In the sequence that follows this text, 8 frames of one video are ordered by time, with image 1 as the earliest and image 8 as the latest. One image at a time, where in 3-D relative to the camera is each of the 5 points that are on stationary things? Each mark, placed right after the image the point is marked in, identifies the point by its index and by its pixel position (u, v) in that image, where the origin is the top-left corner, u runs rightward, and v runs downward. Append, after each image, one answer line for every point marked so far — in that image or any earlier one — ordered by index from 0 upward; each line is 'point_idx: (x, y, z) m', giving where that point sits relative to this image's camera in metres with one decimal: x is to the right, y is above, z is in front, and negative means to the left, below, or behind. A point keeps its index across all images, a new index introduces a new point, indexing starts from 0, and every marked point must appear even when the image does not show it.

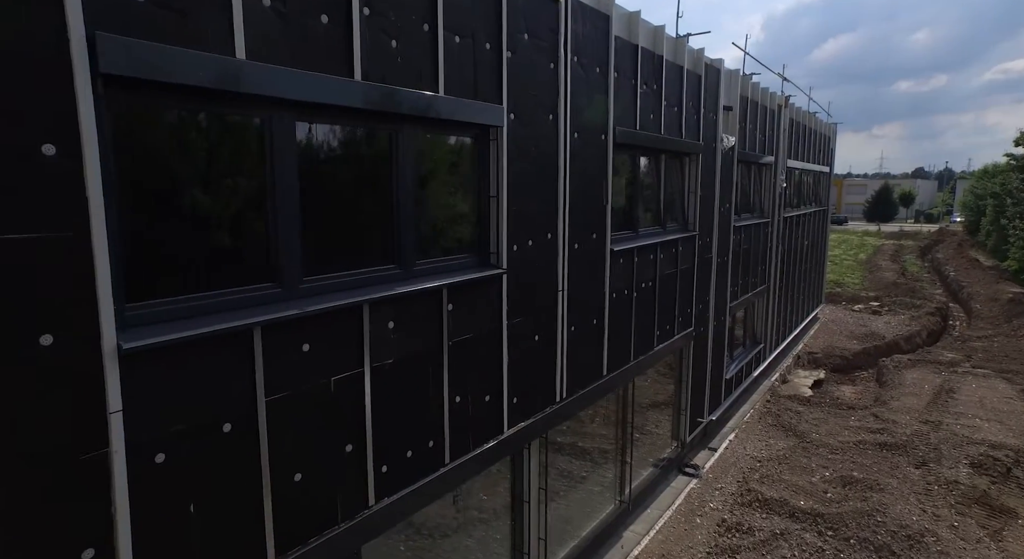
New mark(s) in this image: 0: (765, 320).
0: (+4.3, -0.7, +10.3) m
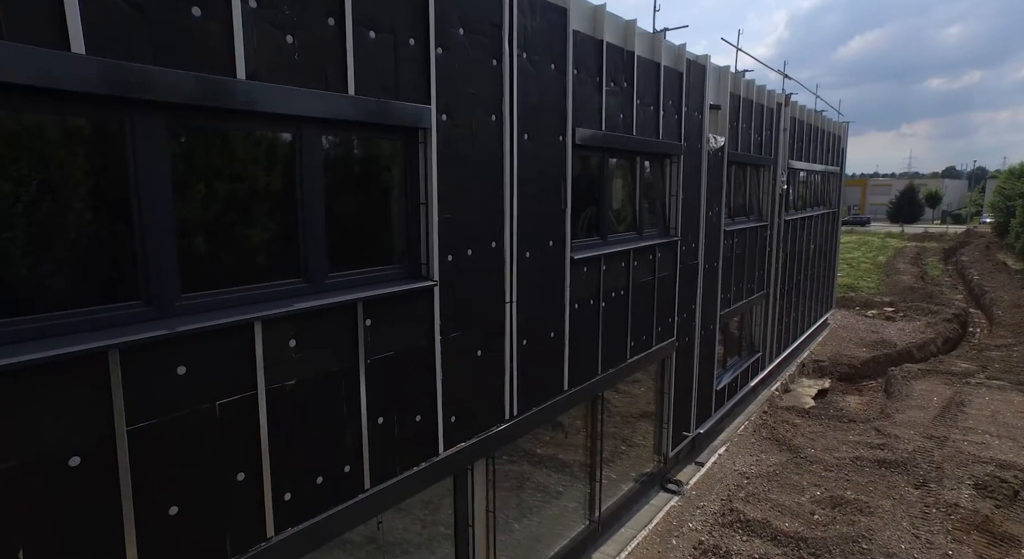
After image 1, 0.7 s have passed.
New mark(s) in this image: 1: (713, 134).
0: (+4.1, -0.8, +9.9) m
1: (+2.4, +1.8, +7.5) m
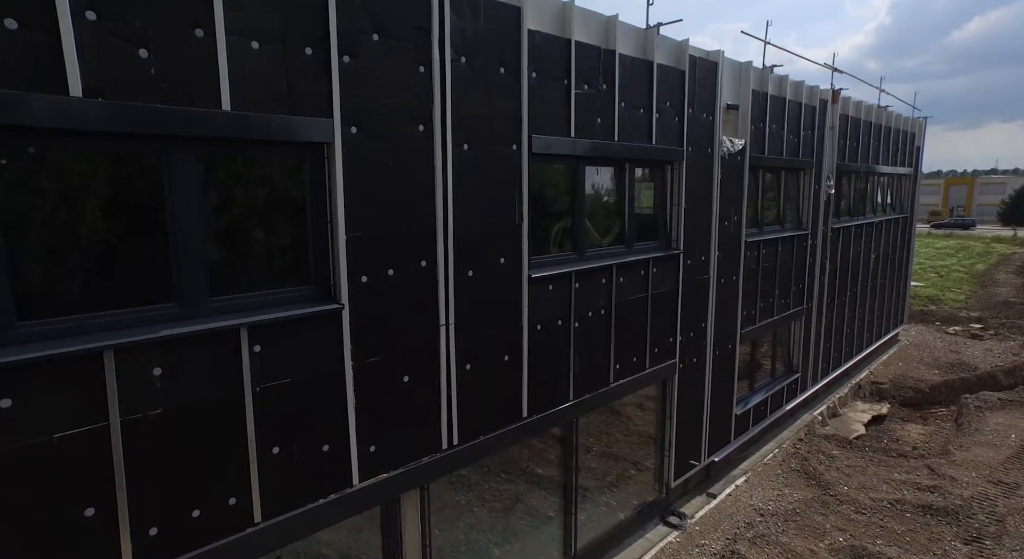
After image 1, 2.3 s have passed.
0: (+4.4, -1.0, +9.0) m
1: (+2.4, +1.6, +6.8) m
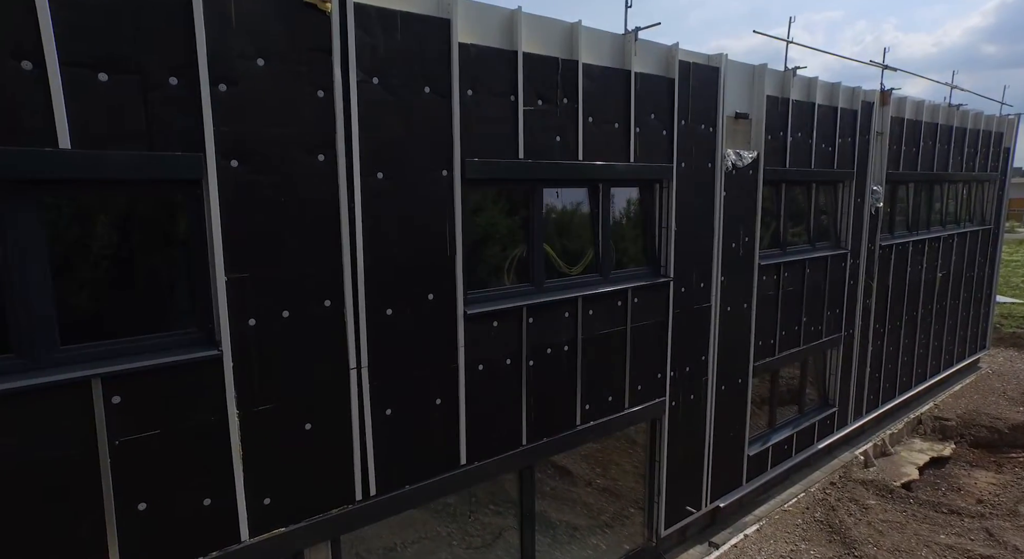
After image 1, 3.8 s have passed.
0: (+4.4, -1.3, +8.1) m
1: (+2.3, +1.3, +6.1) m
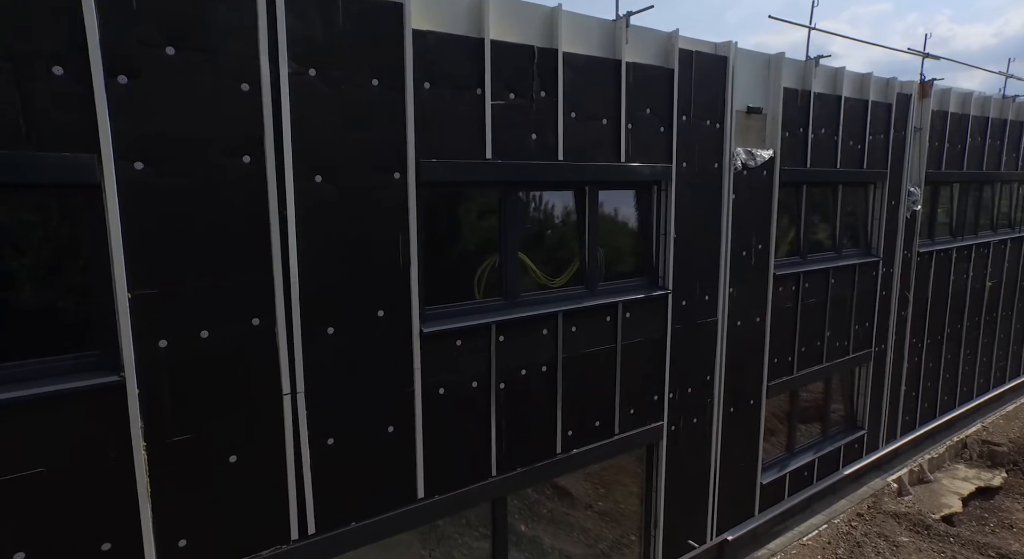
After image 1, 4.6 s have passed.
0: (+4.4, -1.4, +7.4) m
1: (+2.2, +1.2, +5.5) m
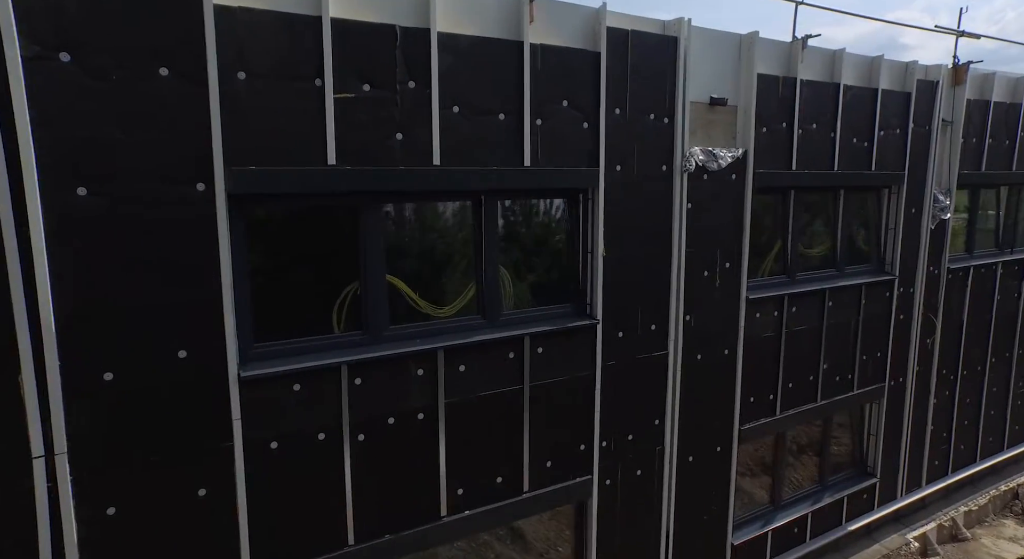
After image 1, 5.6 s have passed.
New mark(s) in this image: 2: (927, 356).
0: (+3.9, -1.6, +6.2) m
1: (+1.6, +1.0, +4.6) m
2: (+4.4, -0.8, +6.4) m
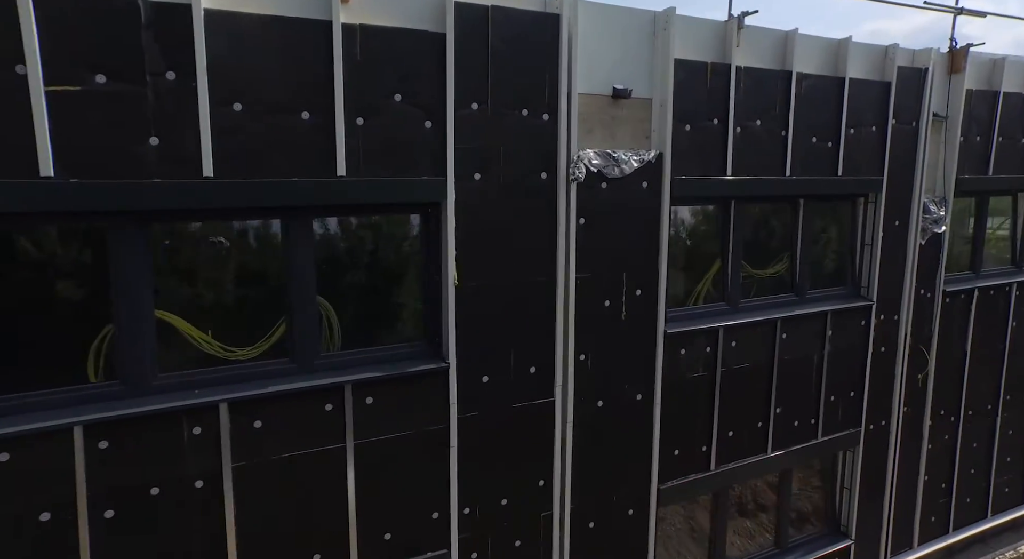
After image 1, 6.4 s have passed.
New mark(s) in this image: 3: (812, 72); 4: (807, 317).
0: (+3.1, -1.9, +5.2) m
1: (+0.7, +0.8, +3.8) m
2: (+3.6, -1.0, +5.4) m
3: (+2.2, +1.5, +4.4) m
4: (+2.3, -0.3, +4.6) m
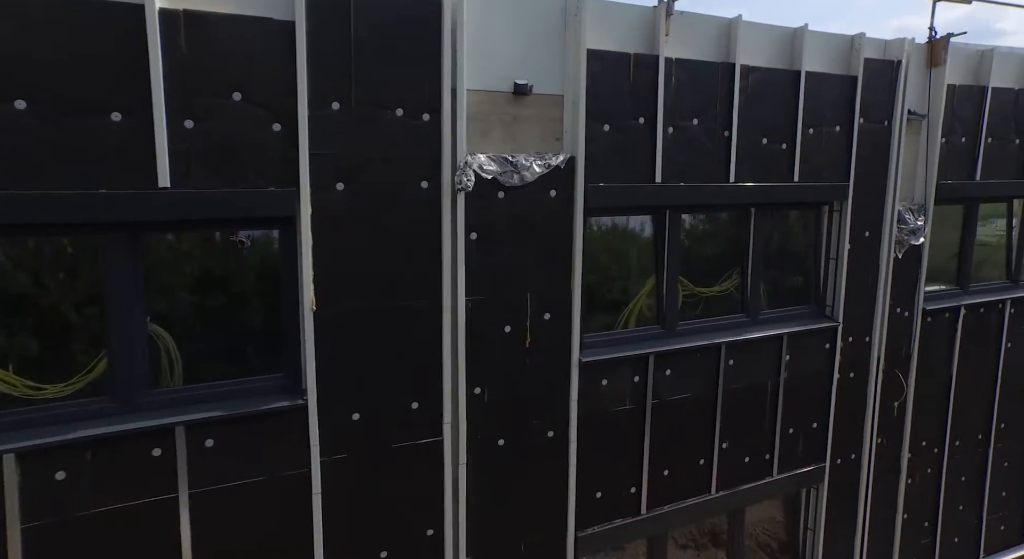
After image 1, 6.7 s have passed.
0: (+2.5, -2.0, +4.7) m
1: (+0.1, +0.7, +3.3) m
2: (+3.1, -1.2, +4.8) m
3: (+1.6, +1.4, +3.9) m
4: (+1.7, -0.4, +4.1) m
